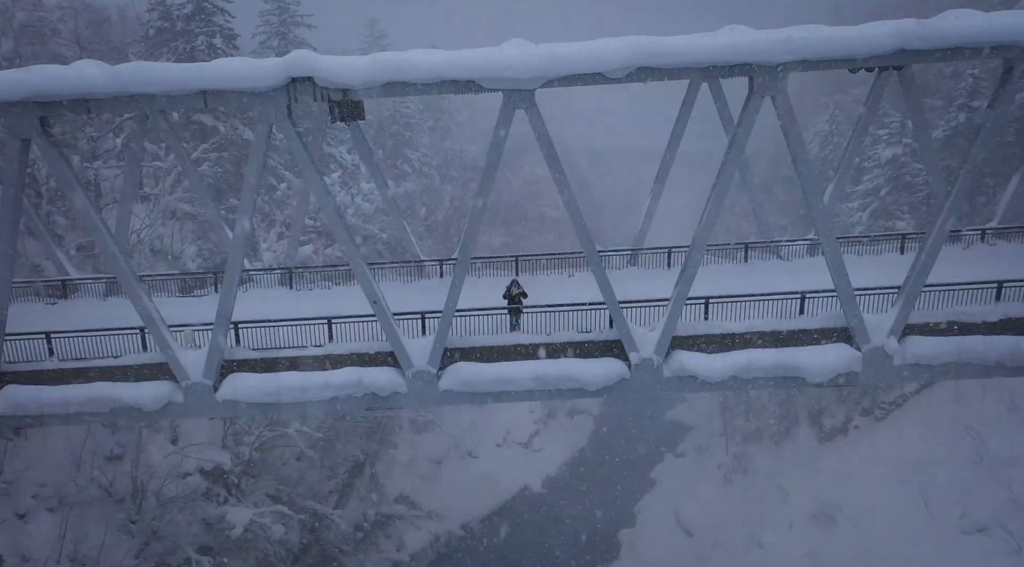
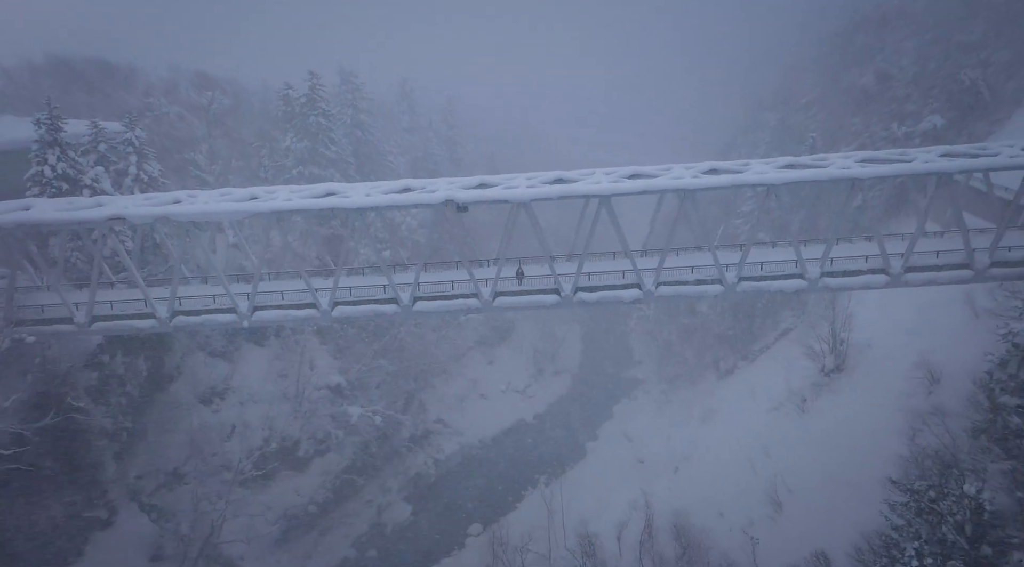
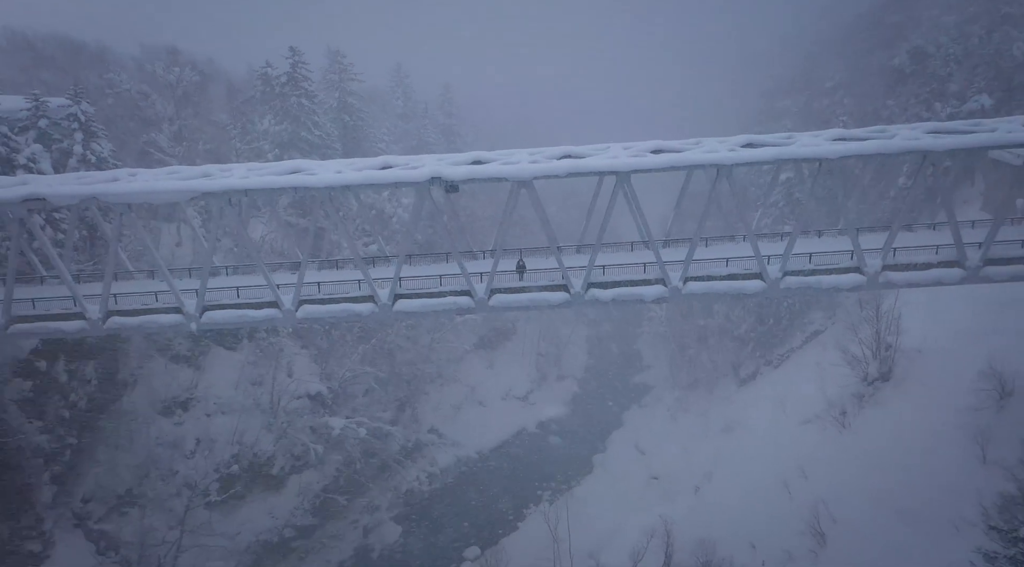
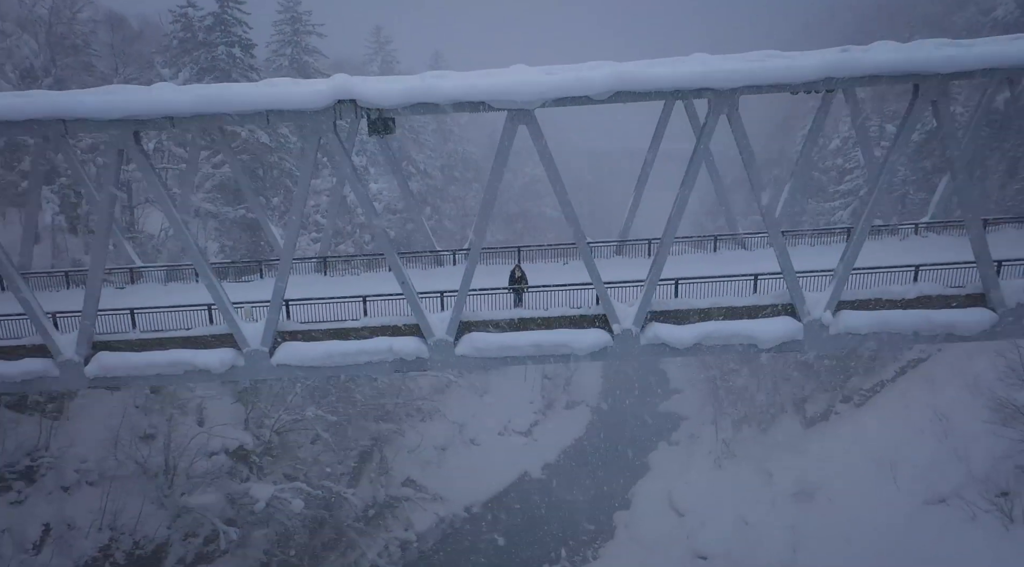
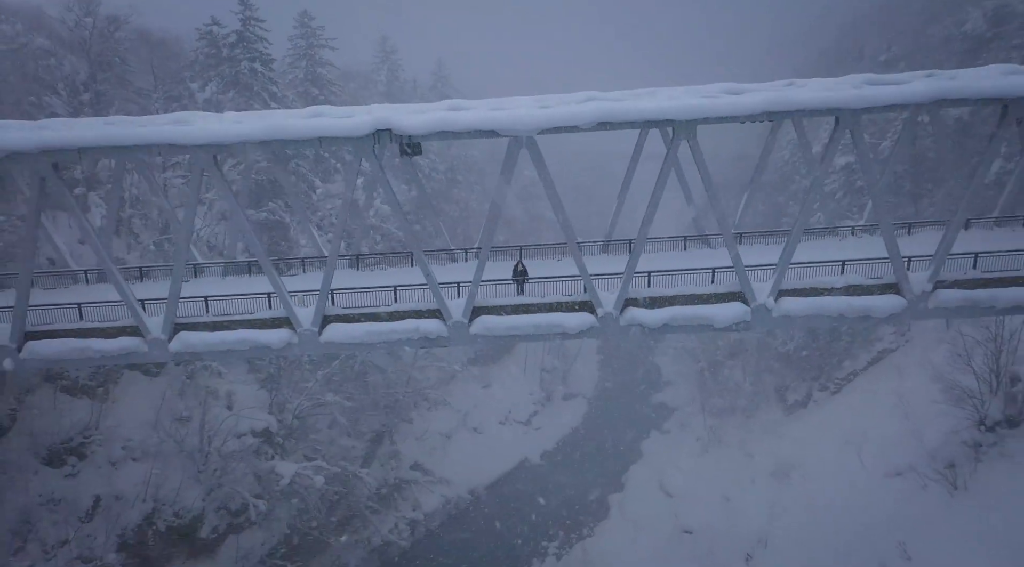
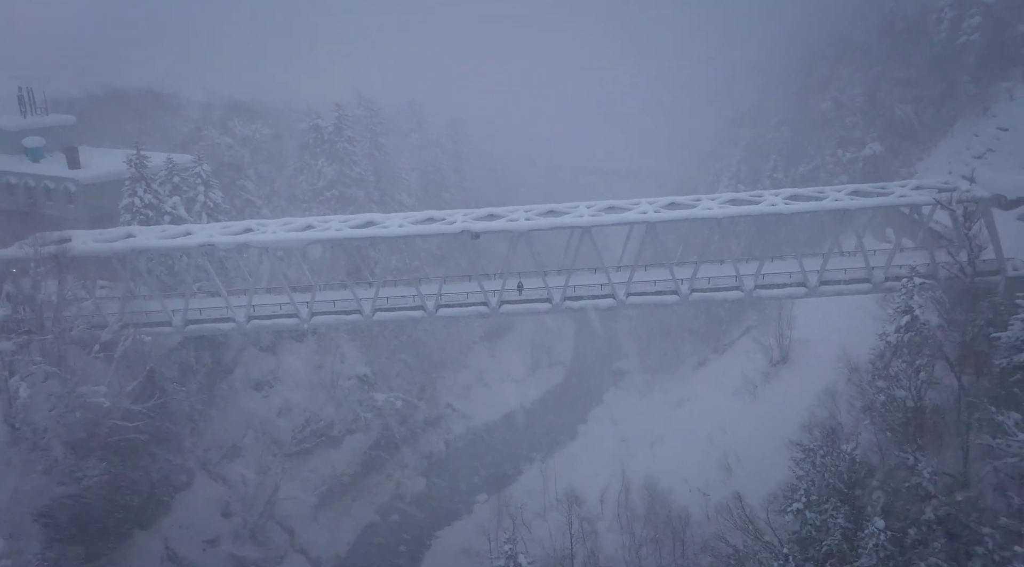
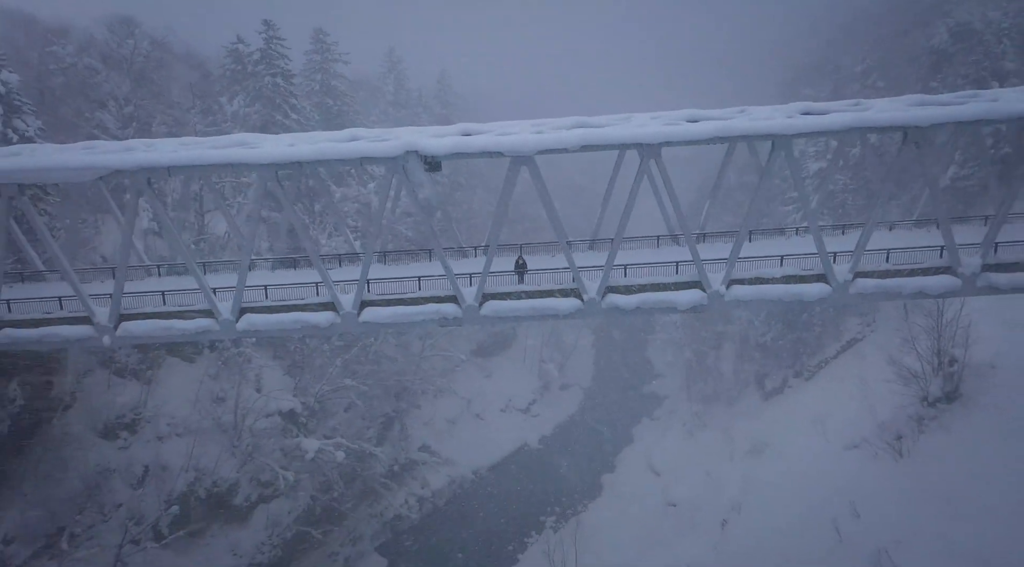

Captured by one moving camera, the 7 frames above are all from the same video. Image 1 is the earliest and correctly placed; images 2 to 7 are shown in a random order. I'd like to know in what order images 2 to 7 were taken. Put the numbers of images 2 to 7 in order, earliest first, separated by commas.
4, 5, 7, 3, 2, 6
